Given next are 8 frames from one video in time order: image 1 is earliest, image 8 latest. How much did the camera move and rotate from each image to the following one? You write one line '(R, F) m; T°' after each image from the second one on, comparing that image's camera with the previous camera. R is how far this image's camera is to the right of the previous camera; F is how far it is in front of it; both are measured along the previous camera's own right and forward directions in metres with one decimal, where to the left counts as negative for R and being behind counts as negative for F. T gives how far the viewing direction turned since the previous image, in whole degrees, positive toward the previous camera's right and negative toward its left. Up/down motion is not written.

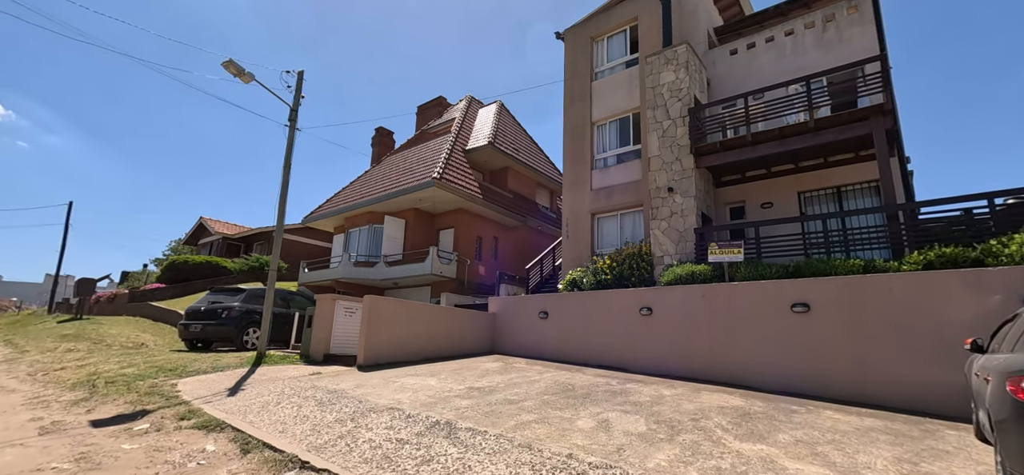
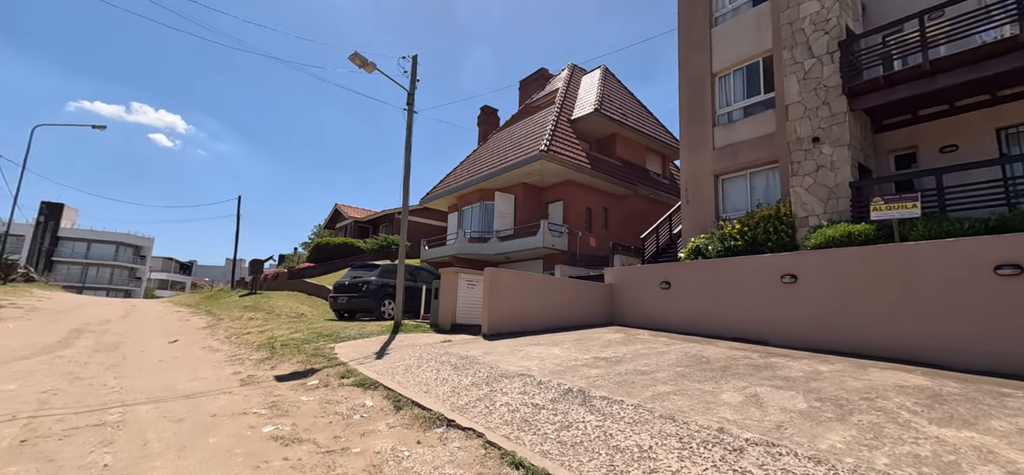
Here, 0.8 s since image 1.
(-0.3, +0.1) m; -13°
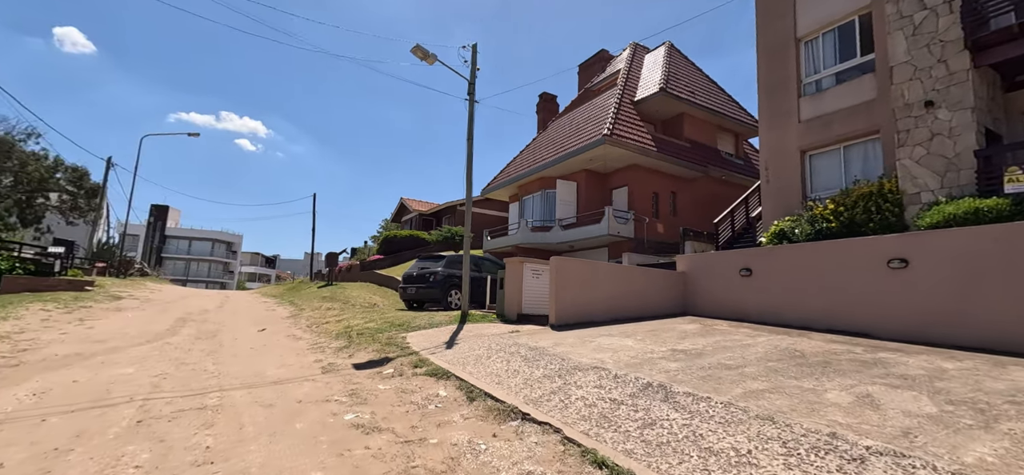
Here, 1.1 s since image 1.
(-0.1, +0.2) m; -8°
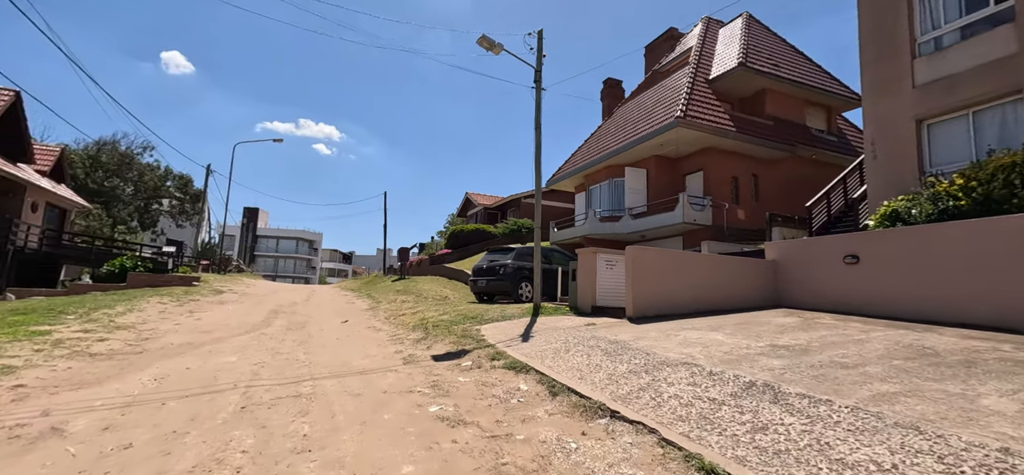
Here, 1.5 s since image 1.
(-0.2, +0.2) m; -8°
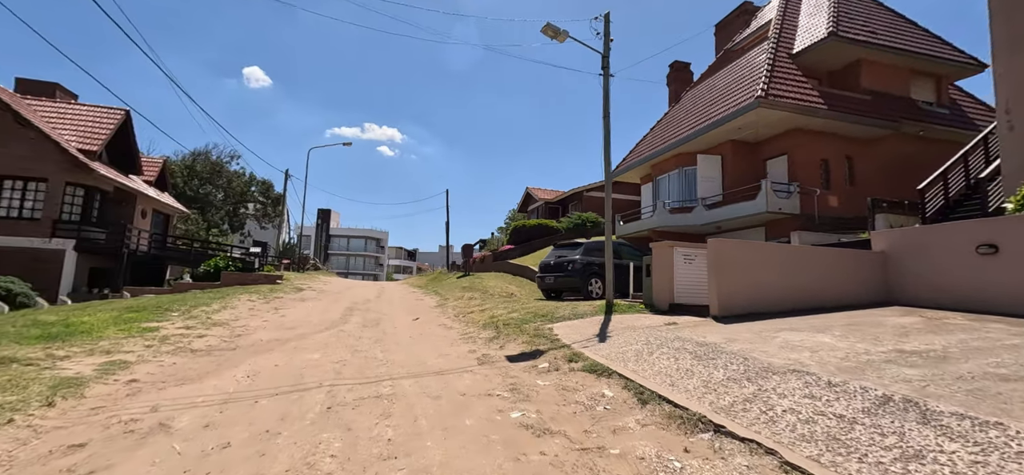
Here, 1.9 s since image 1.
(-0.3, +0.3) m; -8°
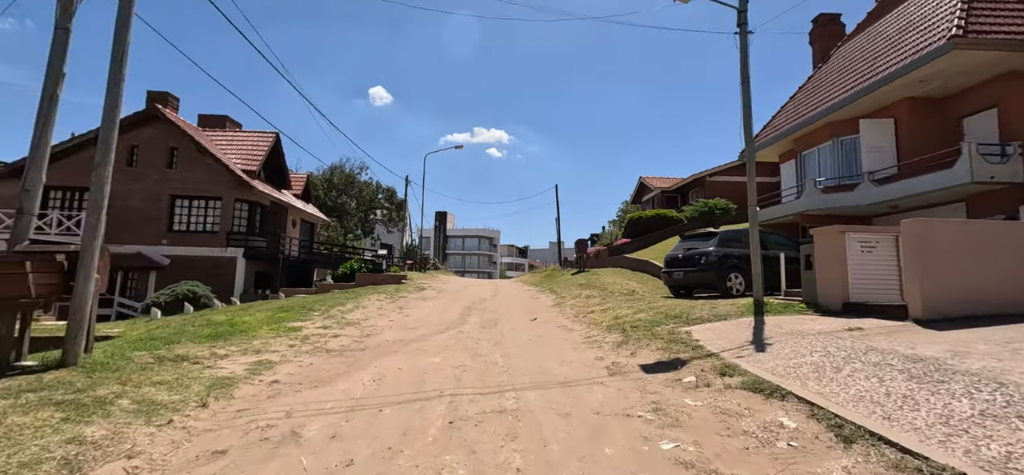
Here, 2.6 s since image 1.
(-0.3, +0.7) m; -14°
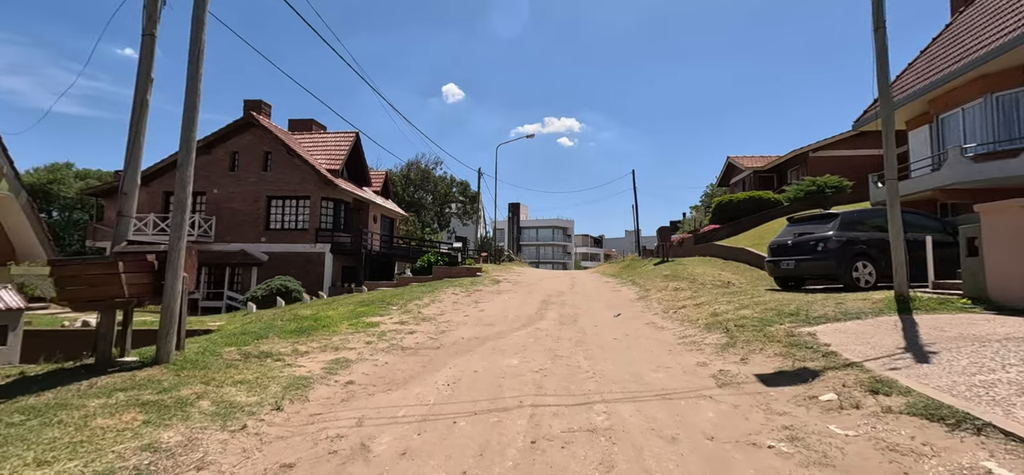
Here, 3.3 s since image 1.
(-0.1, +0.7) m; -10°
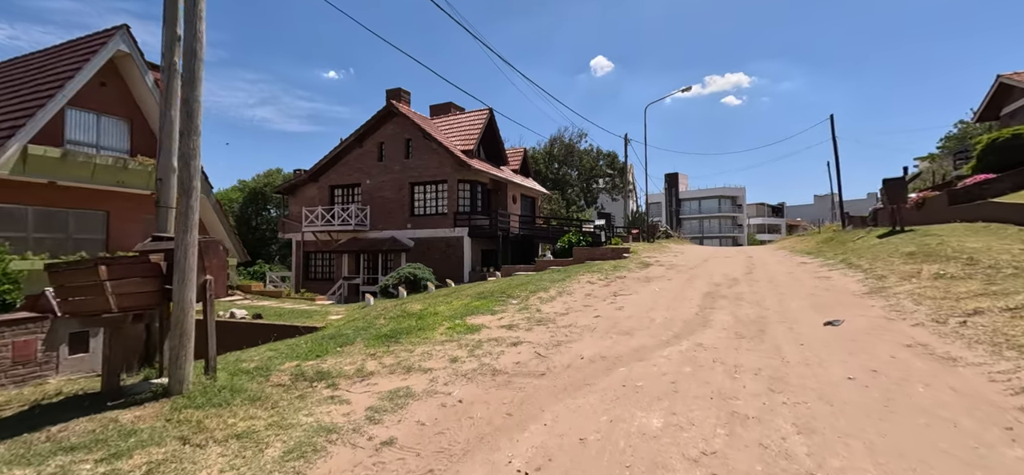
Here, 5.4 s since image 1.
(+0.2, +2.6) m; -20°
